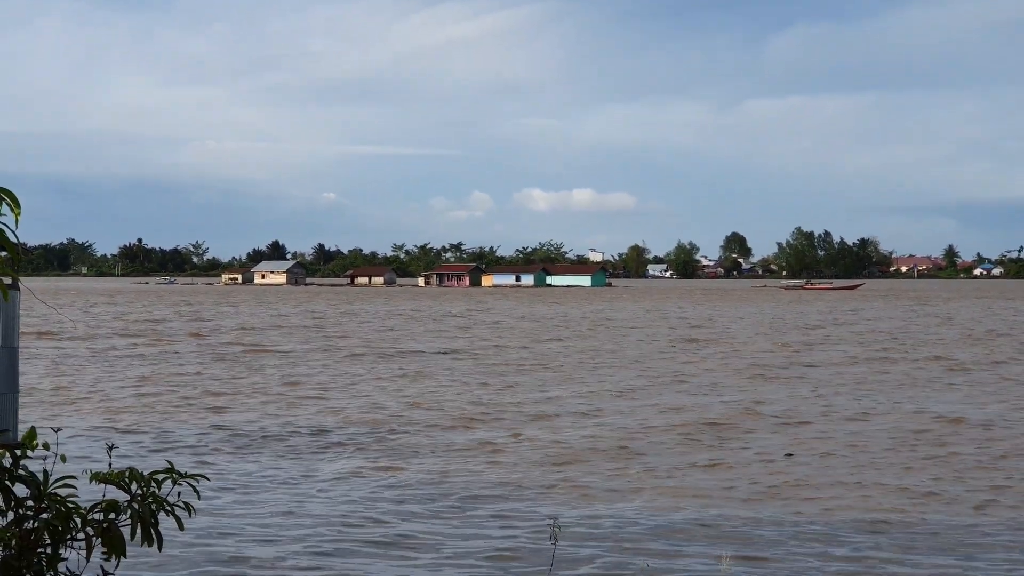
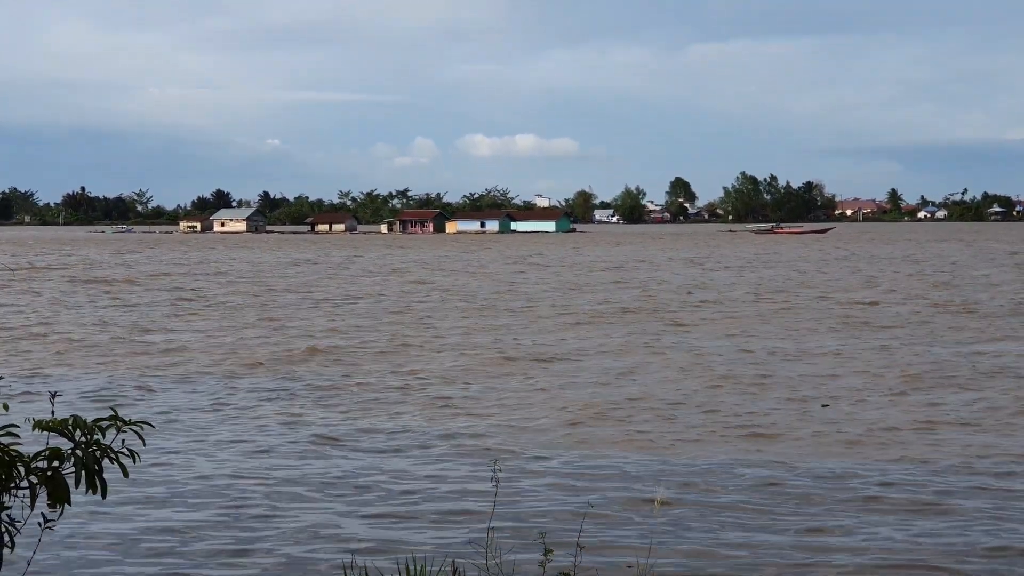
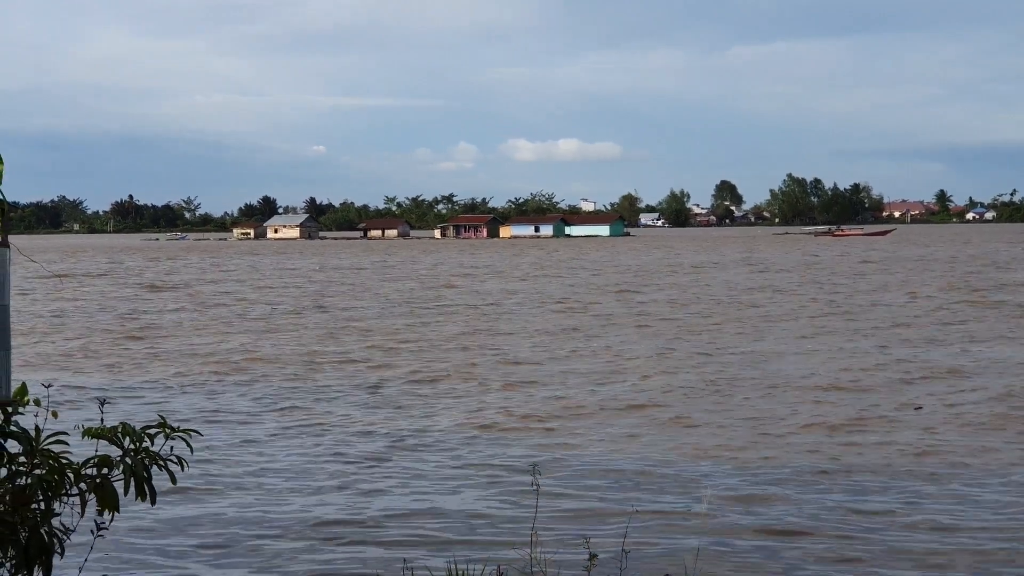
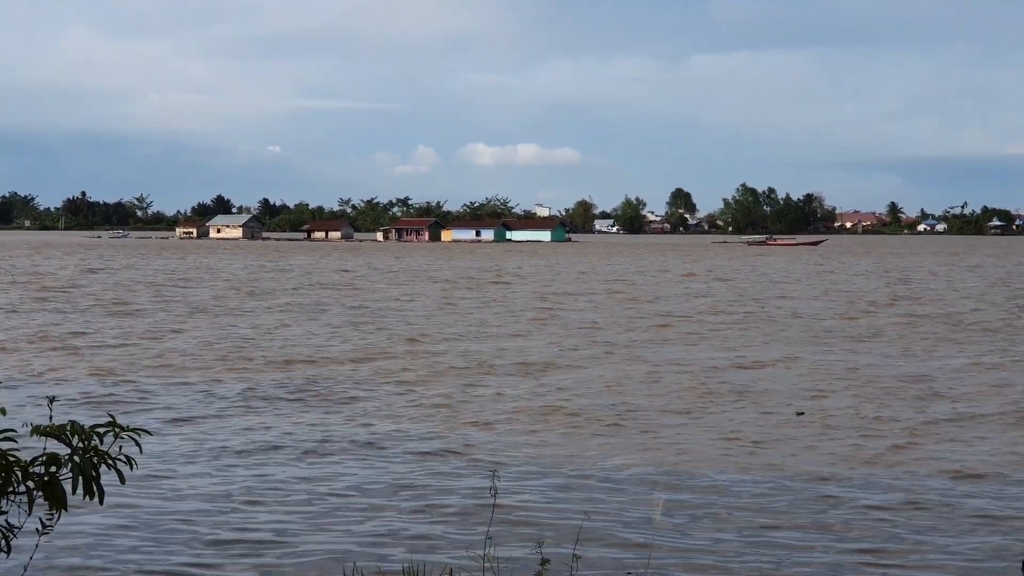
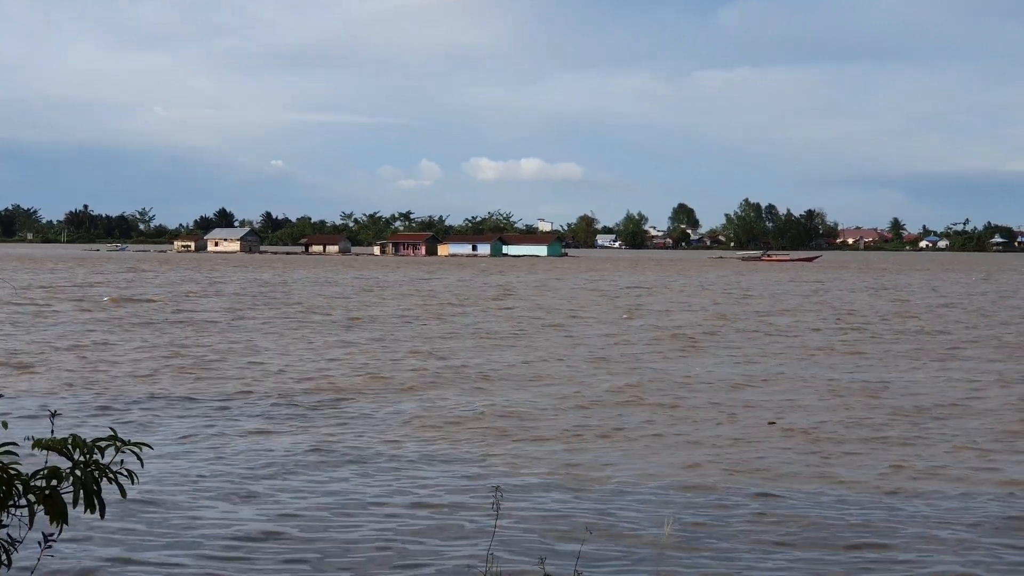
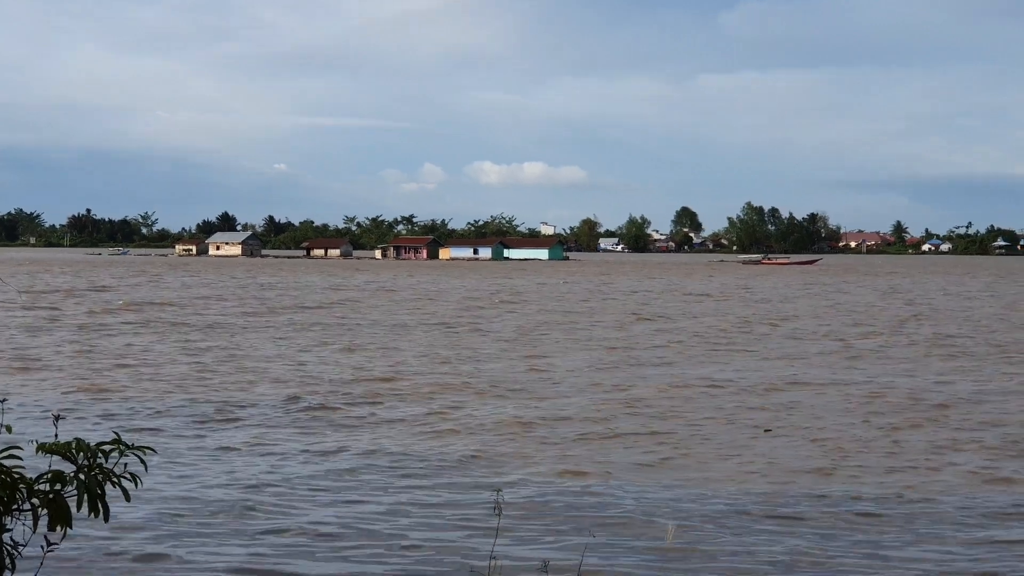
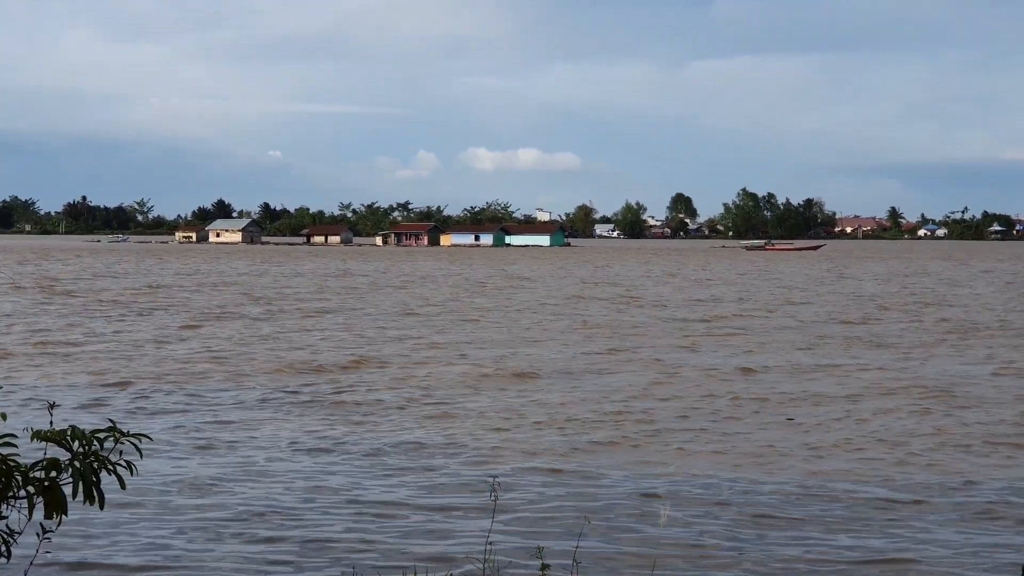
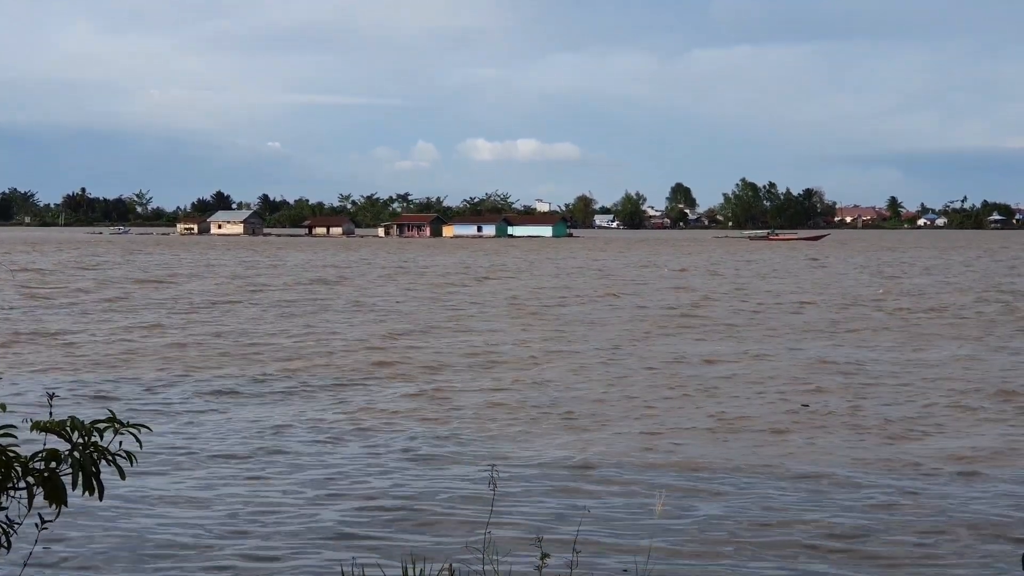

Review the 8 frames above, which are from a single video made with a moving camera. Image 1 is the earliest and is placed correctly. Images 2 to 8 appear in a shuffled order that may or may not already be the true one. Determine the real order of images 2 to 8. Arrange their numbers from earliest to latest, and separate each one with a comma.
6, 5, 7, 4, 8, 2, 3
